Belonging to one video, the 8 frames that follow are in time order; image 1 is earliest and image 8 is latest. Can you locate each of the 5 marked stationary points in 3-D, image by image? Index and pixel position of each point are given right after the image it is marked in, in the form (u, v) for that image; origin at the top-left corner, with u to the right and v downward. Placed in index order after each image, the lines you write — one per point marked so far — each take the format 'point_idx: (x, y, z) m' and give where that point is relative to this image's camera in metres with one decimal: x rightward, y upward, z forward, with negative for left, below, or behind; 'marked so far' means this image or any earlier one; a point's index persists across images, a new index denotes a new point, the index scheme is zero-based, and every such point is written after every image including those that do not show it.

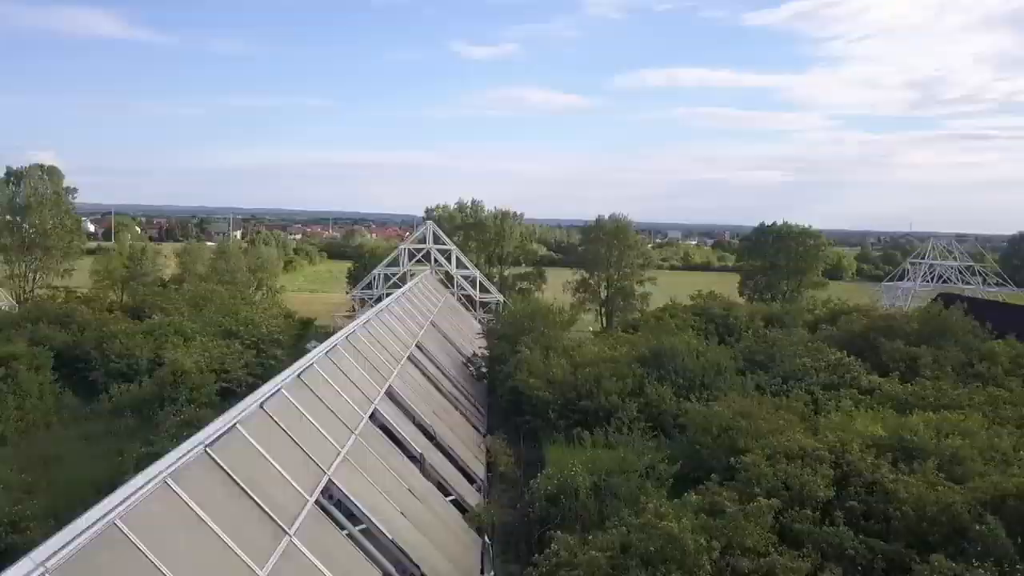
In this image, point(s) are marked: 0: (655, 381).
0: (+2.0, -1.3, +10.8) m
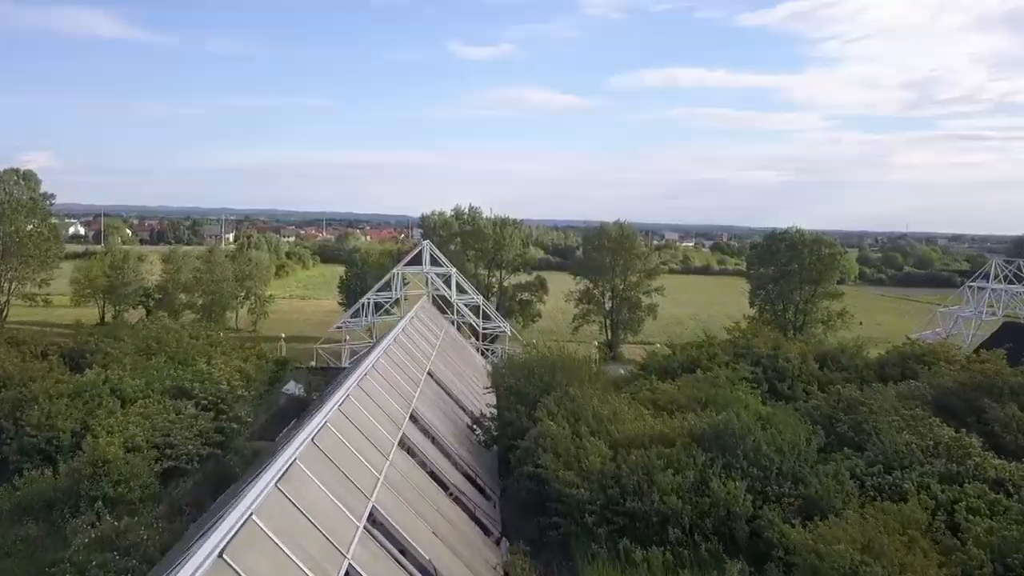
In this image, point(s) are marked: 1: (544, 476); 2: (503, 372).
0: (+2.2, -2.0, +8.3) m
1: (+0.4, -2.1, +8.6) m
2: (-0.1, -1.4, +12.7) m
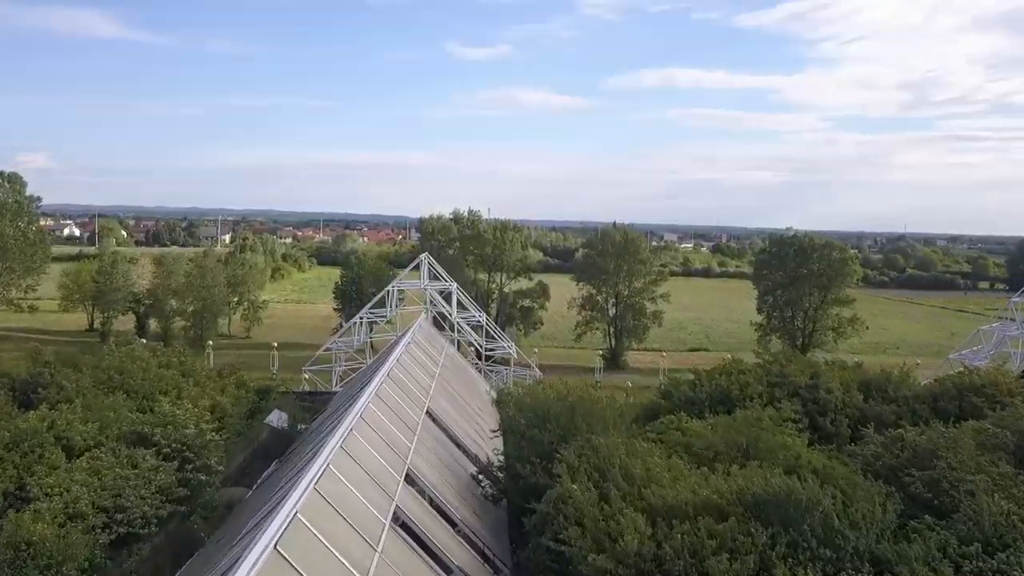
0: (+2.4, -2.3, +6.8) m
1: (+0.5, -2.4, +7.1) m
2: (0.0, -1.8, +11.1) m
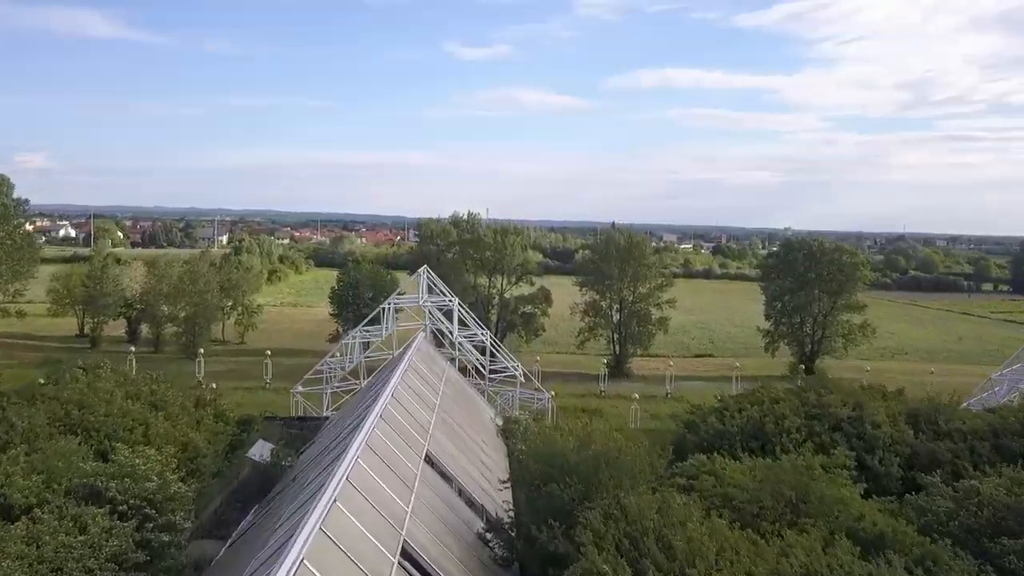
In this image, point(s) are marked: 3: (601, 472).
0: (+2.5, -2.6, +5.4) m
1: (+0.7, -2.8, +5.8) m
2: (+0.1, -2.1, +9.8) m
3: (+0.9, -2.0, +8.3) m
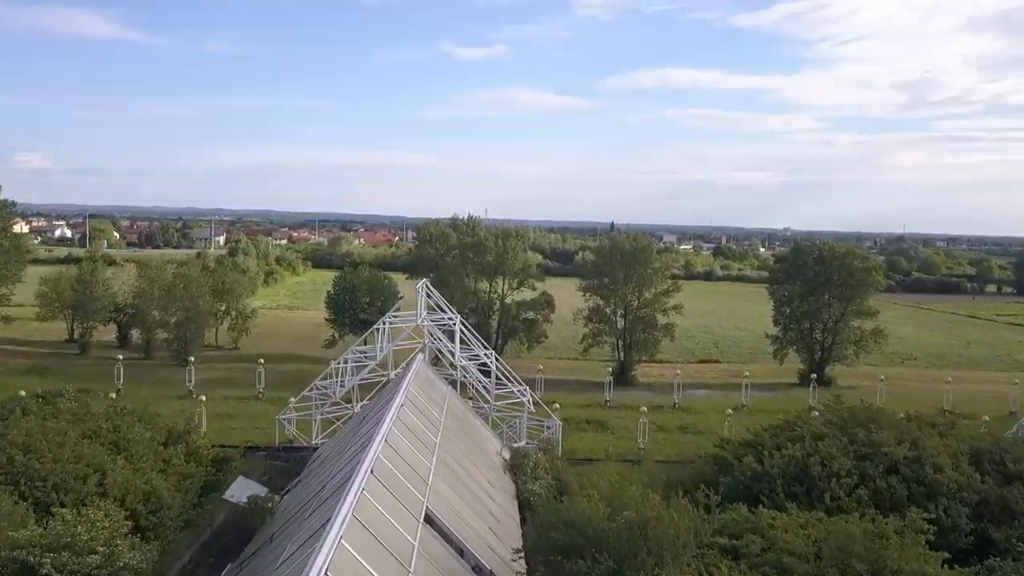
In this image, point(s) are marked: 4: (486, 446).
0: (+2.7, -2.9, +4.0) m
1: (+0.8, -3.1, +4.4) m
2: (+0.3, -2.4, +8.4) m
3: (+1.1, -2.3, +6.9) m
4: (-0.5, -2.7, +13.2) m
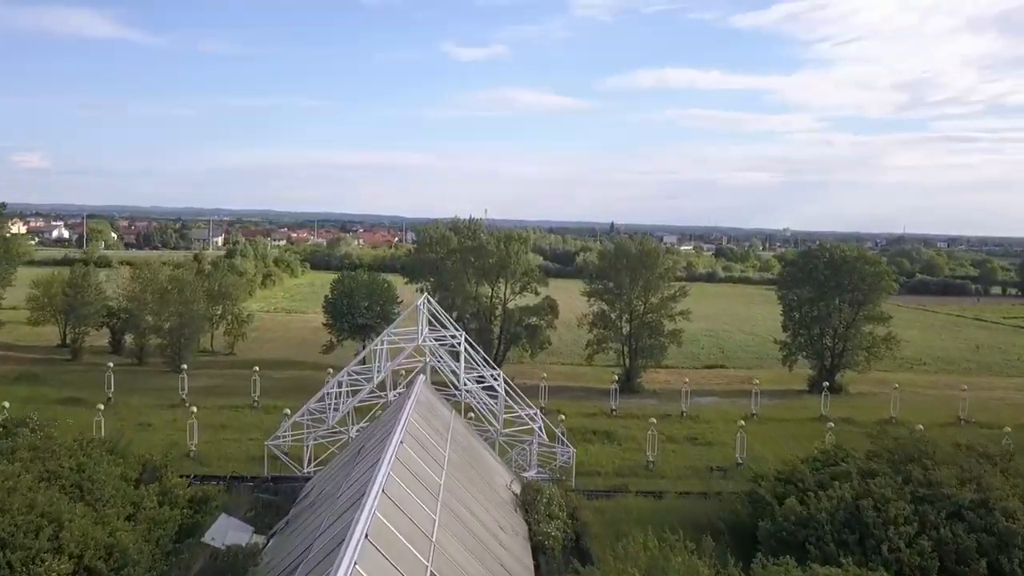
0: (+2.8, -3.2, +2.9) m
1: (+1.0, -3.3, +3.2) m
2: (+0.5, -2.6, +7.2) m
3: (+1.2, -2.5, +5.7) m
4: (-0.3, -2.9, +12.1) m
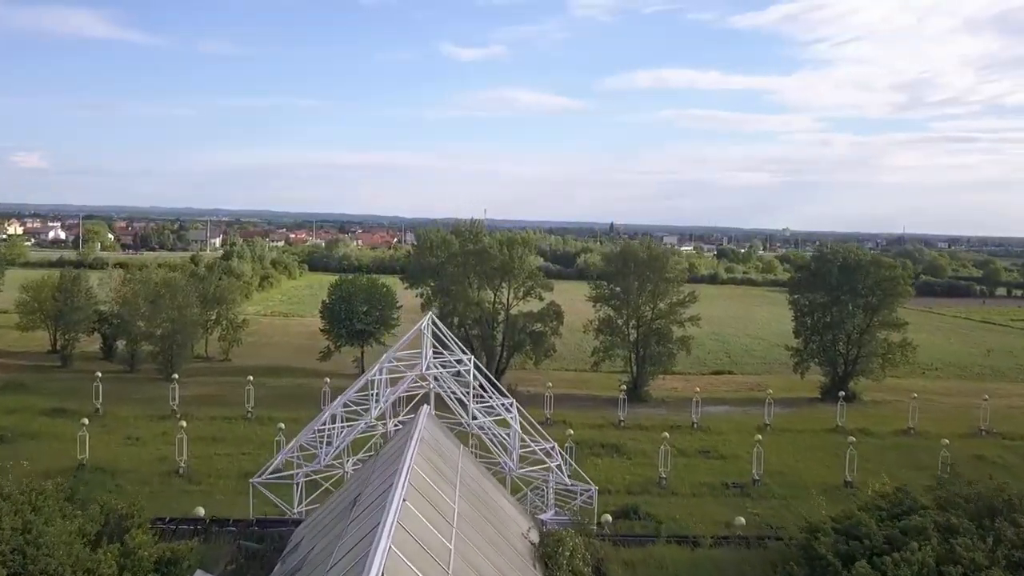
0: (+3.1, -3.5, +1.4) m
1: (+1.2, -3.6, +1.8) m
2: (+0.7, -2.9, +5.8) m
3: (+1.5, -2.8, +4.3) m
4: (-0.1, -3.2, +10.6) m
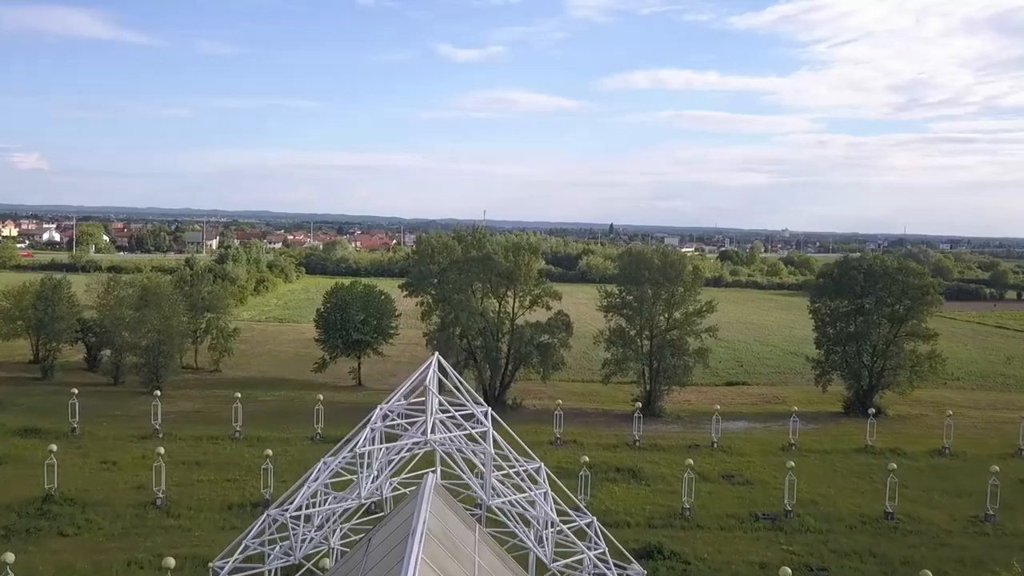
0: (+3.4, -3.9, -1.0) m
1: (+1.6, -4.0, -0.7) m
2: (+1.0, -3.3, +3.4) m
3: (+1.8, -3.2, +1.8) m
4: (+0.3, -3.6, +8.2) m
